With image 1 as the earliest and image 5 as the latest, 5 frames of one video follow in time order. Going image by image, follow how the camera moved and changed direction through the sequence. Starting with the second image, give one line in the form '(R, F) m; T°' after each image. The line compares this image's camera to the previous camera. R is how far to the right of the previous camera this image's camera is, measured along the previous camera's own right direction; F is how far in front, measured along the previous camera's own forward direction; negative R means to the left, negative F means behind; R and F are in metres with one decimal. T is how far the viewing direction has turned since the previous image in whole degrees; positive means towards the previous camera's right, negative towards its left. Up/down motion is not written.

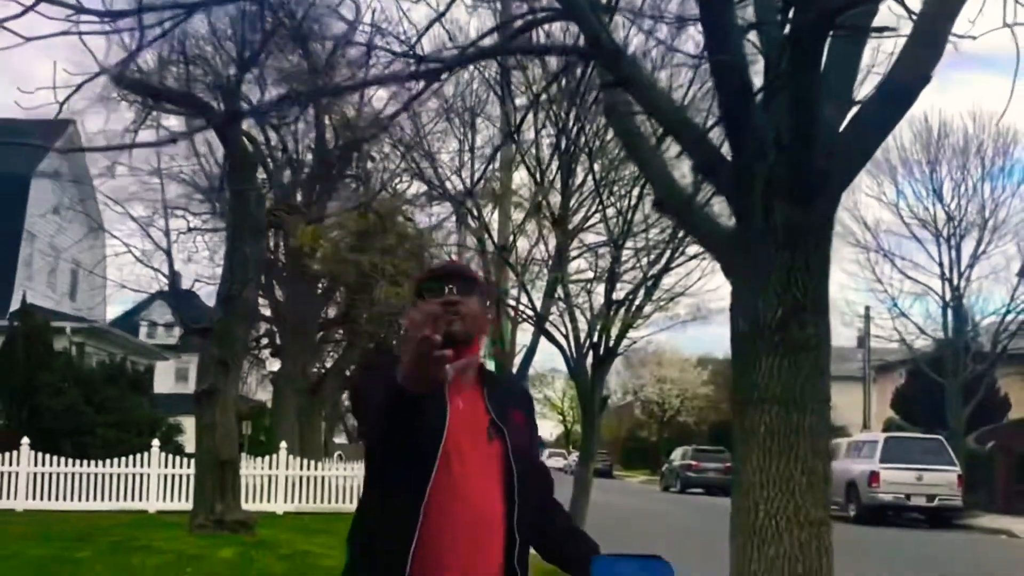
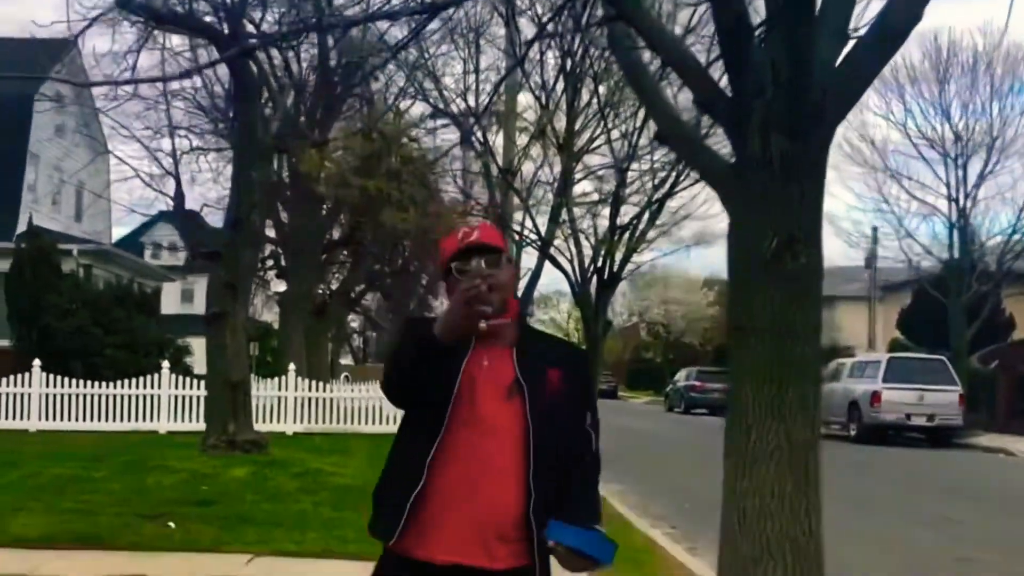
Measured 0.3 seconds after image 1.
(0.0, -0.1) m; 0°
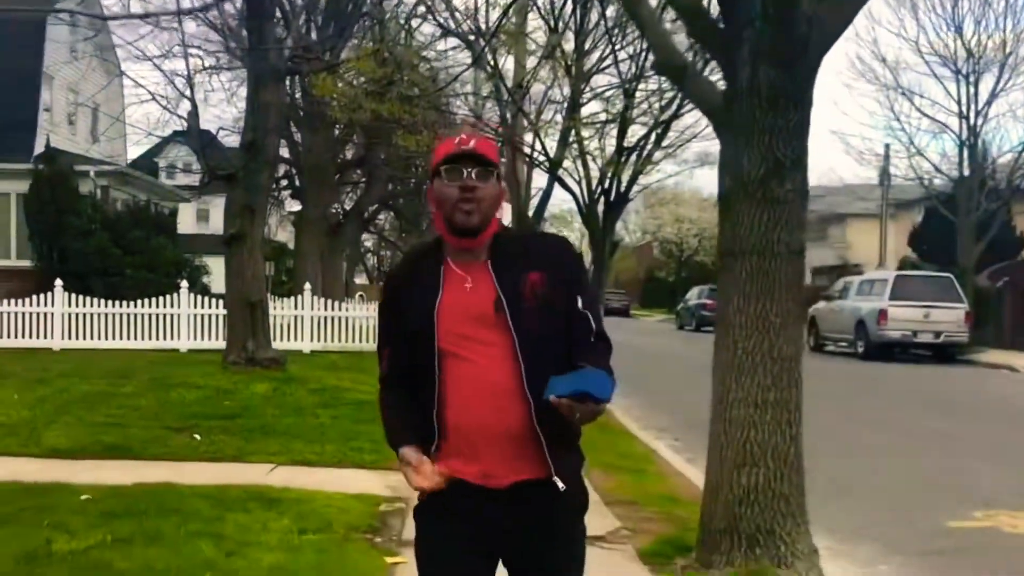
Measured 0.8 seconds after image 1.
(0.0, -0.3) m; -1°
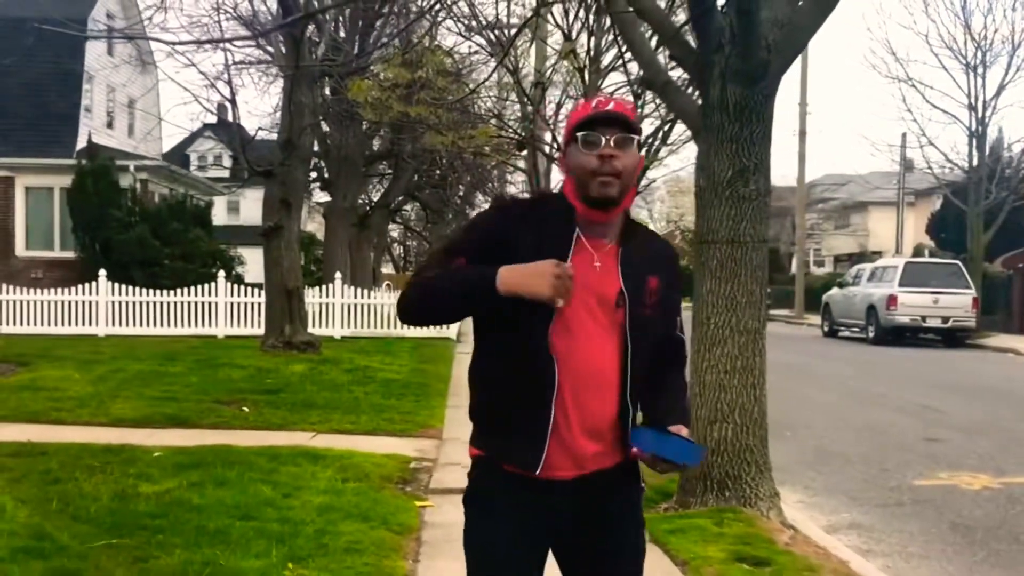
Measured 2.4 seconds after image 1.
(+0.1, -1.0) m; -1°
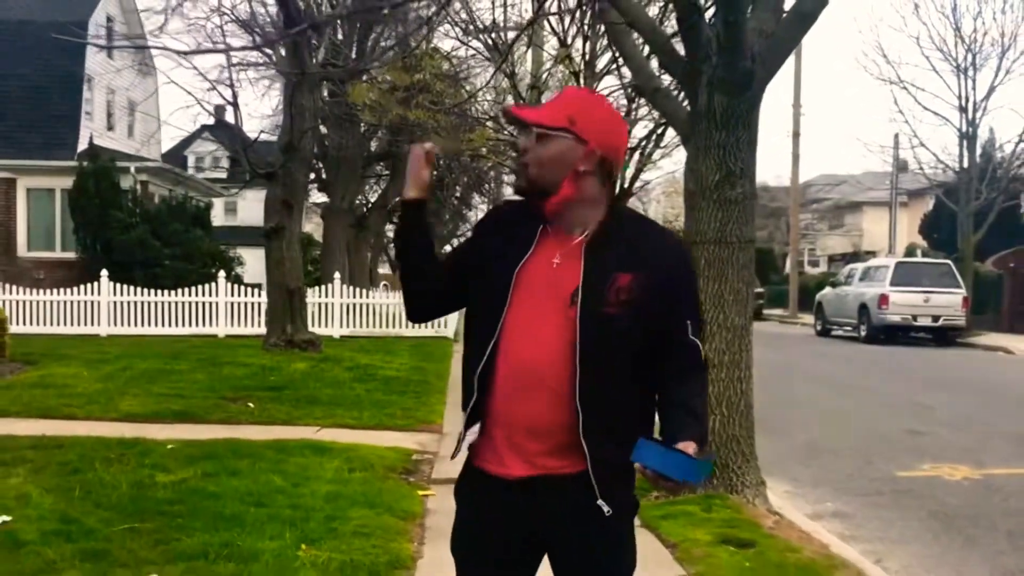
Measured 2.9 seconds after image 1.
(0.0, -0.3) m; 0°
